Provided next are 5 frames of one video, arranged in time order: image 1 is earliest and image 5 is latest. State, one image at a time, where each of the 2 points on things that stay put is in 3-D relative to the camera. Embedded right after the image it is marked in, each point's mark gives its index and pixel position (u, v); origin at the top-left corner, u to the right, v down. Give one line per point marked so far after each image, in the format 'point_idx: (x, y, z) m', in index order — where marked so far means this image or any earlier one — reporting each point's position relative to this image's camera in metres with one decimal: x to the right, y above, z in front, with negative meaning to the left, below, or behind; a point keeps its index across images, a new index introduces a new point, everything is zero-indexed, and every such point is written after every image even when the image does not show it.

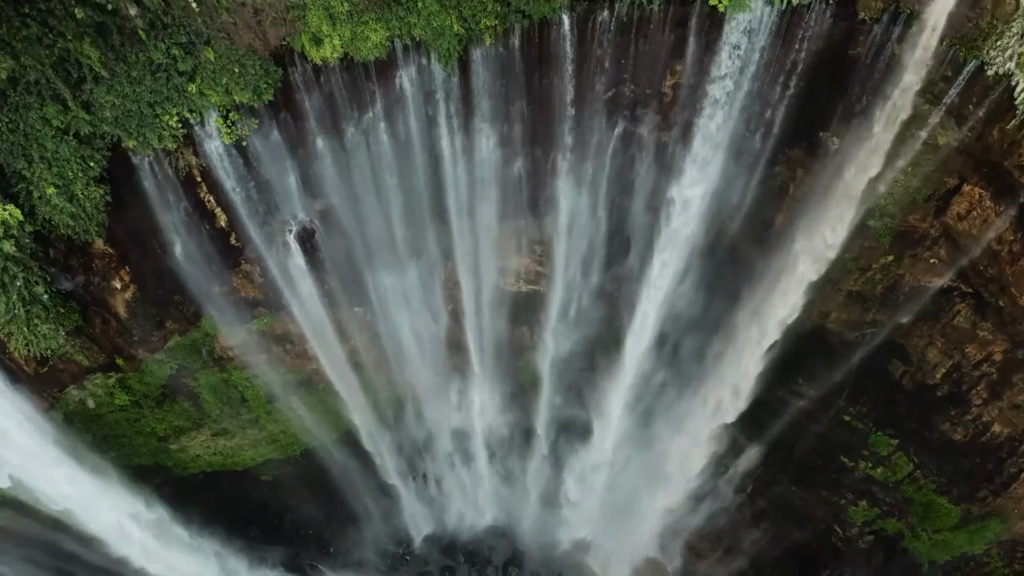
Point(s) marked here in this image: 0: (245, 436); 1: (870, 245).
0: (-5.4, -3.0, +13.1) m
1: (+5.7, +0.6, +10.4) m
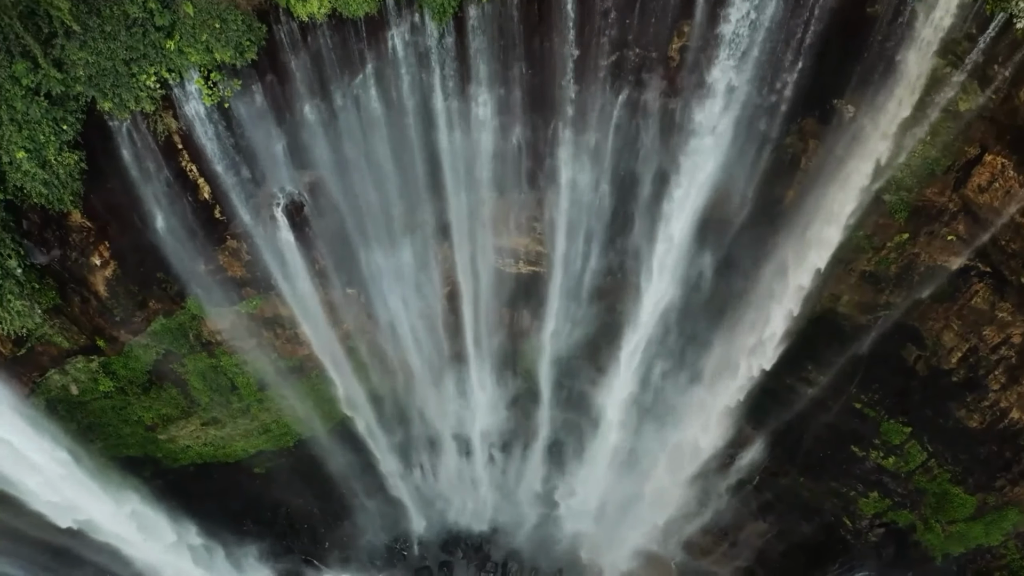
0: (-5.4, -2.7, +12.7) m
1: (+5.7, +1.0, +9.9) m
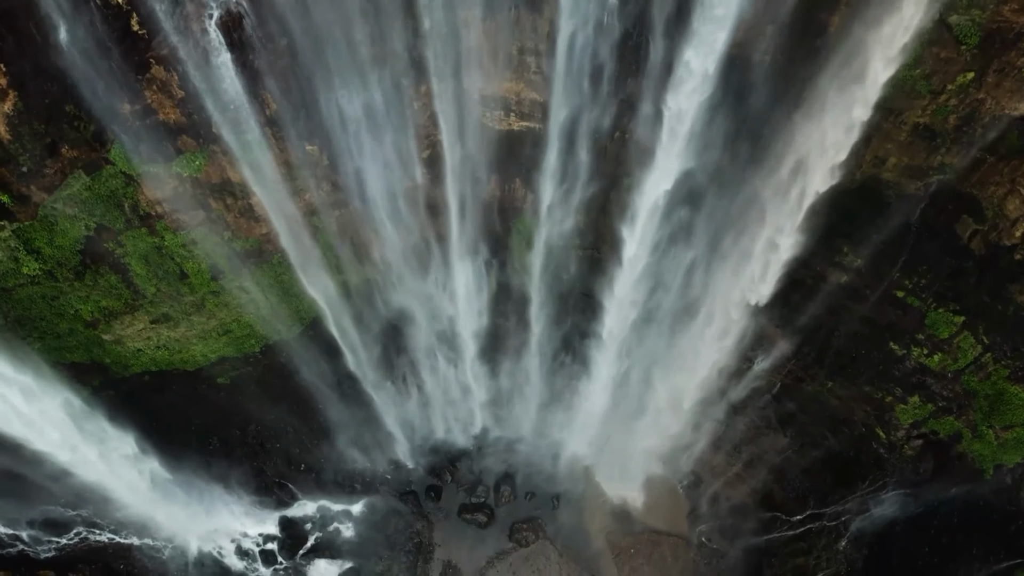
0: (-5.5, -0.6, +11.1) m
1: (+5.5, +3.0, +8.2) m
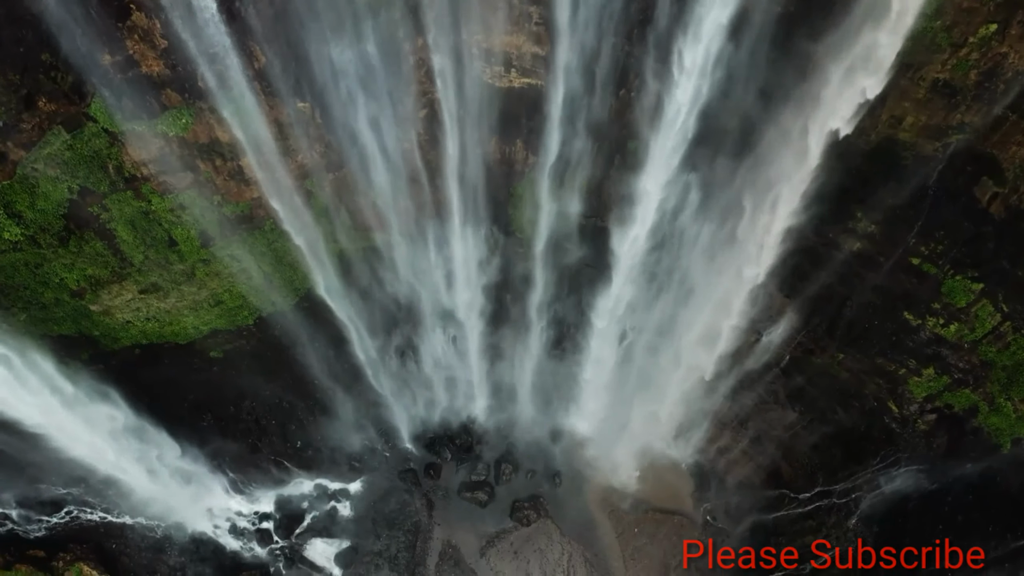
0: (-5.5, -0.1, +10.8) m
1: (+5.5, +3.4, +7.8) m
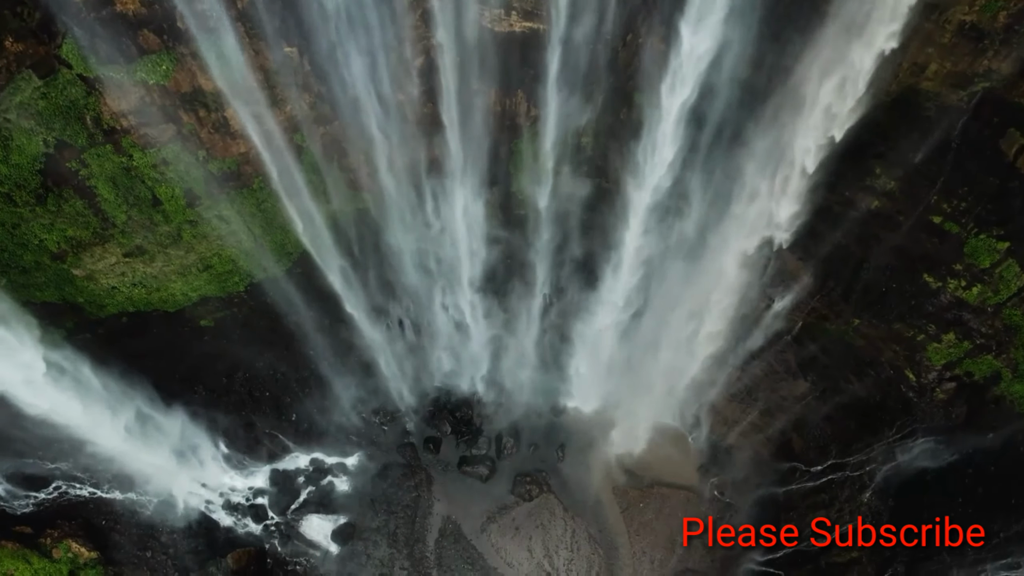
0: (-5.5, +0.5, +10.3) m
1: (+5.5, +4.0, +7.2) m
